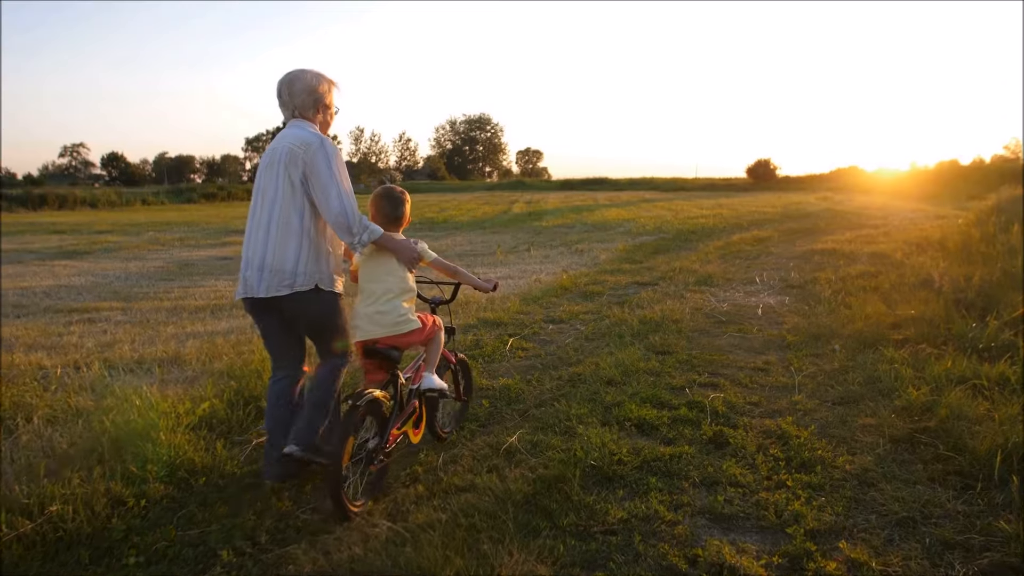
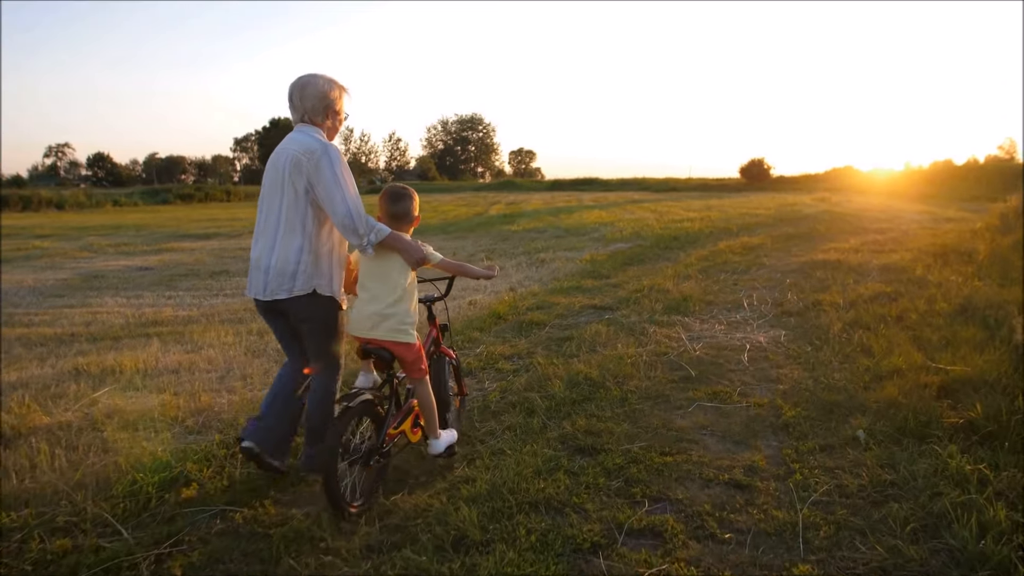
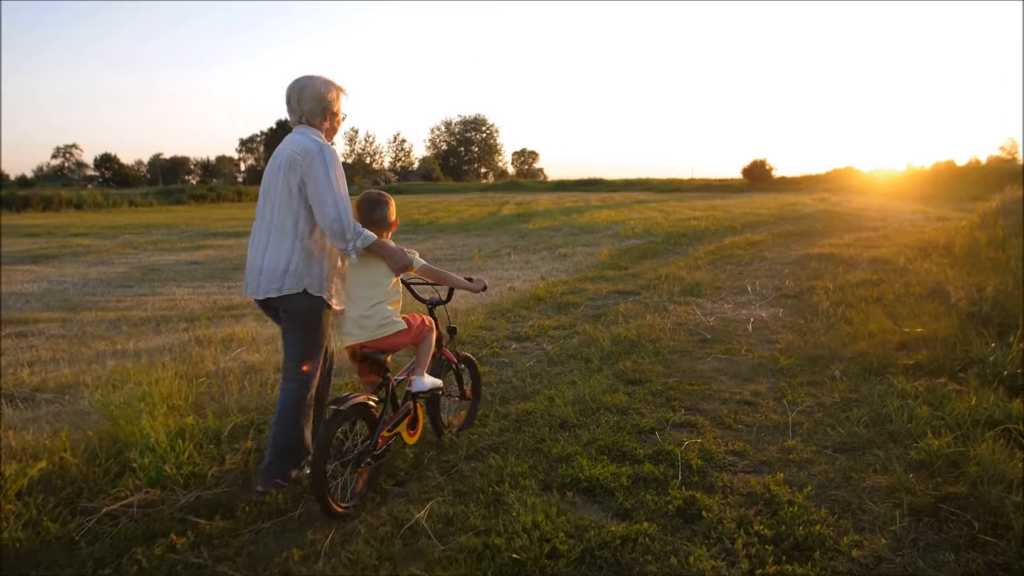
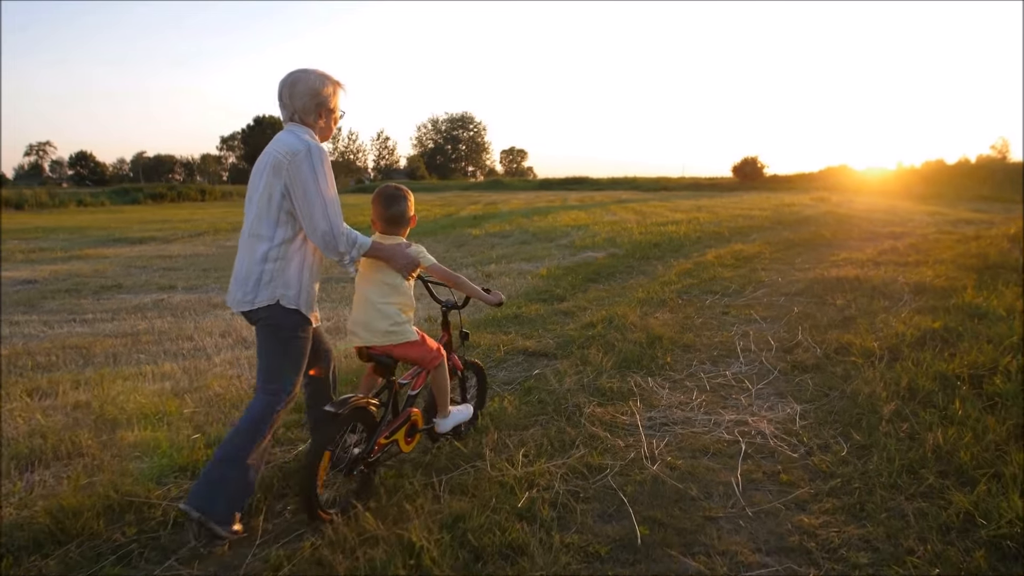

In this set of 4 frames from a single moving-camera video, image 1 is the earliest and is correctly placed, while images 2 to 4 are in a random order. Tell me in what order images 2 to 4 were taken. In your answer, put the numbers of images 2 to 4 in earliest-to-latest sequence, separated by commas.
3, 2, 4
